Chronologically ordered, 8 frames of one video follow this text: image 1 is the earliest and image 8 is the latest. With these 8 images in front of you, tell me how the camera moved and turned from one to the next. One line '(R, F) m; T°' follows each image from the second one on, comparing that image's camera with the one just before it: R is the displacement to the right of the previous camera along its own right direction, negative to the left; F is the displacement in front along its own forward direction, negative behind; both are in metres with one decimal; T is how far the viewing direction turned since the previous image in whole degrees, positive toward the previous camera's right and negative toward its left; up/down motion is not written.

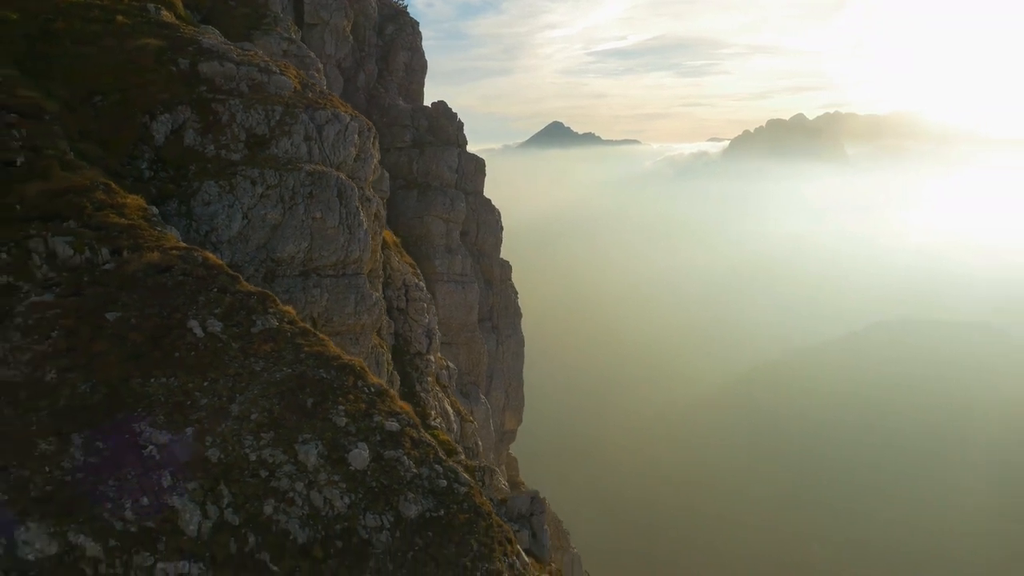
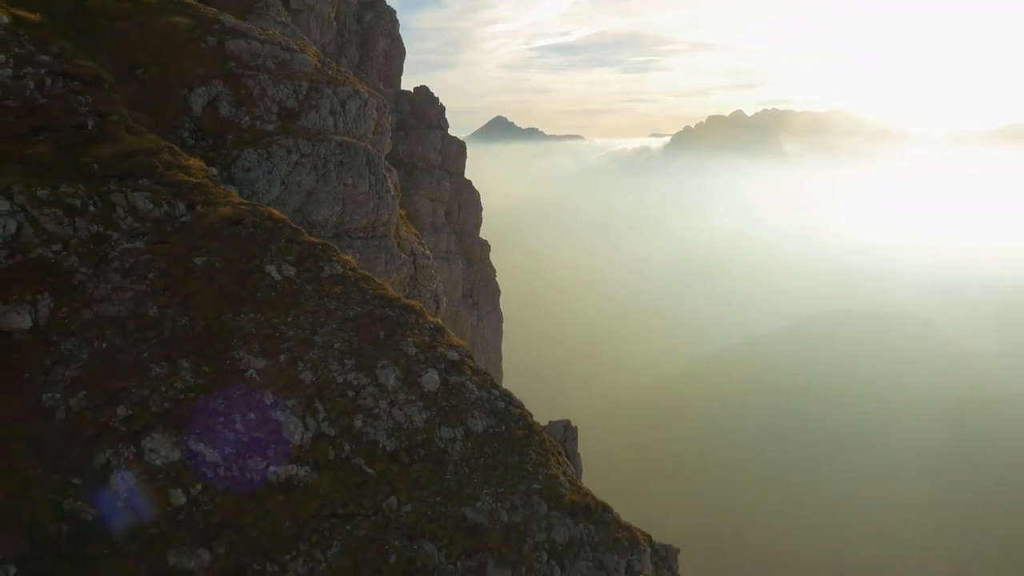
(-3.4, -3.6) m; +4°
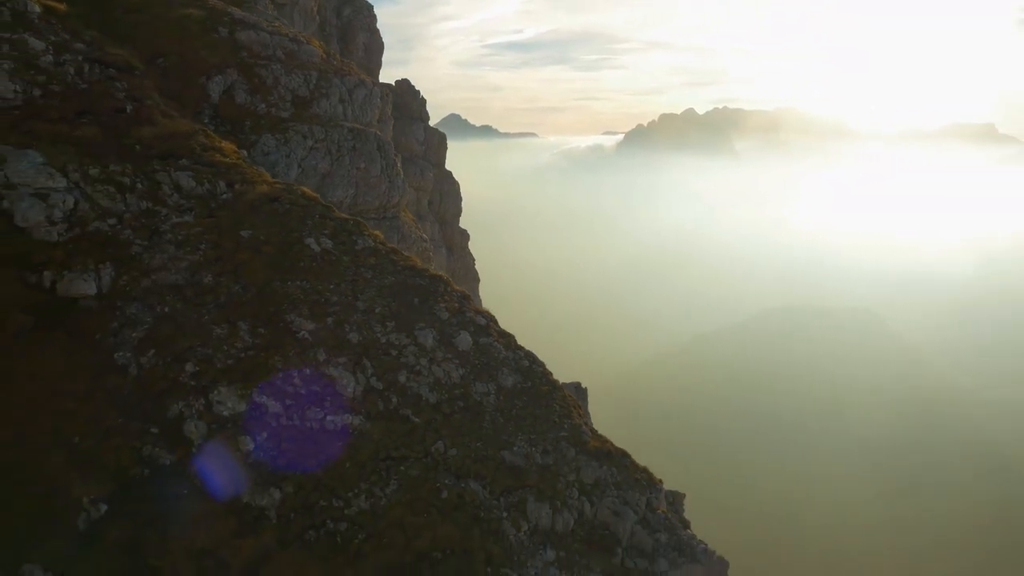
(-2.5, -2.8) m; +3°
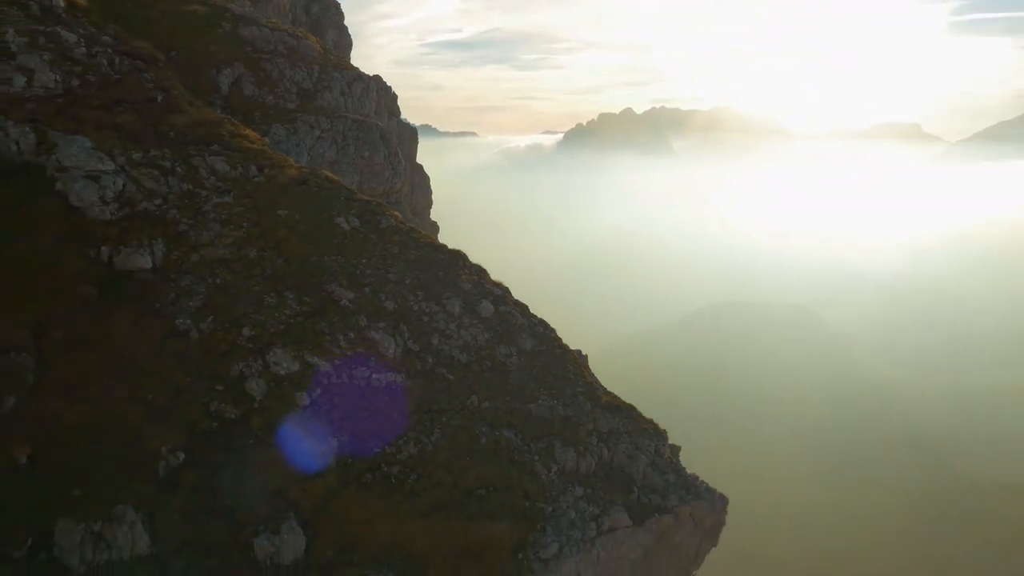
(-2.9, -3.2) m; +4°
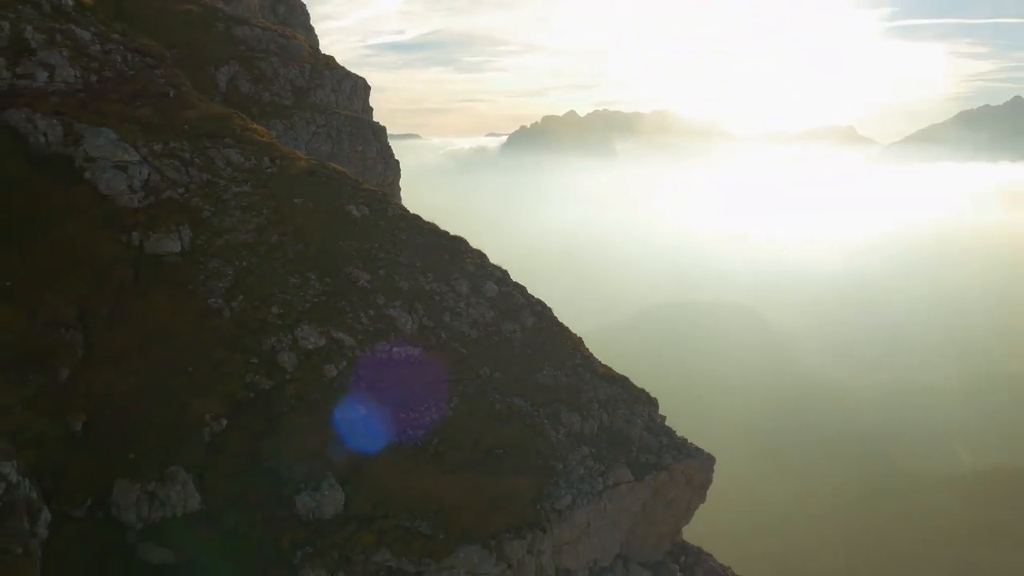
(-2.4, -2.7) m; +3°
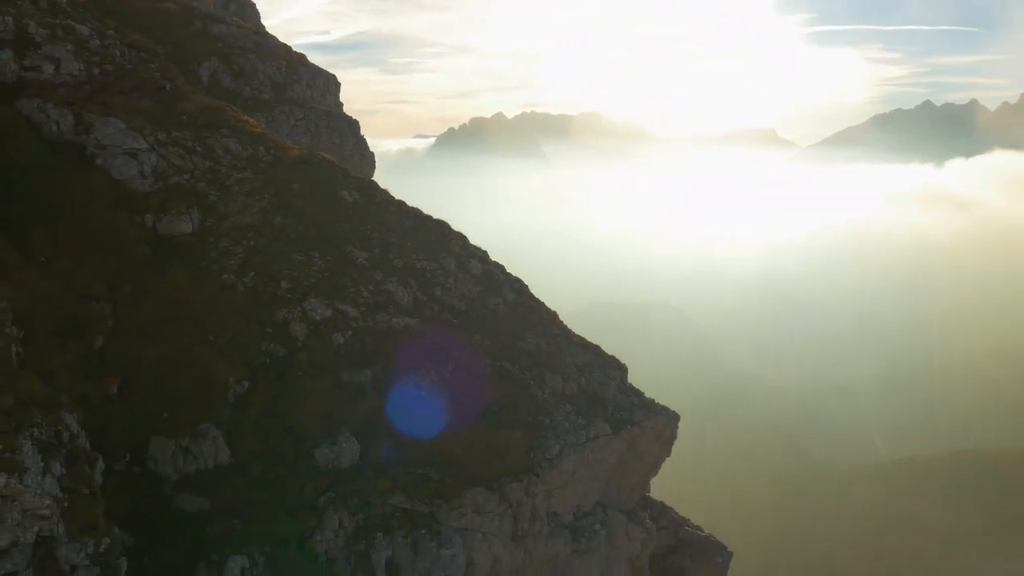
(-2.4, -3.5) m; +4°
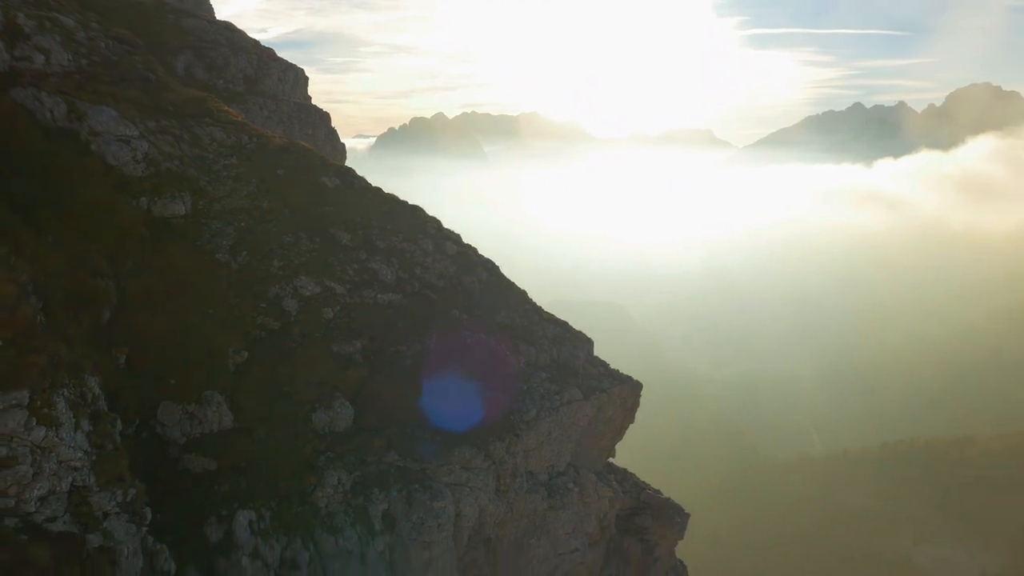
(-1.5, -2.7) m; +4°
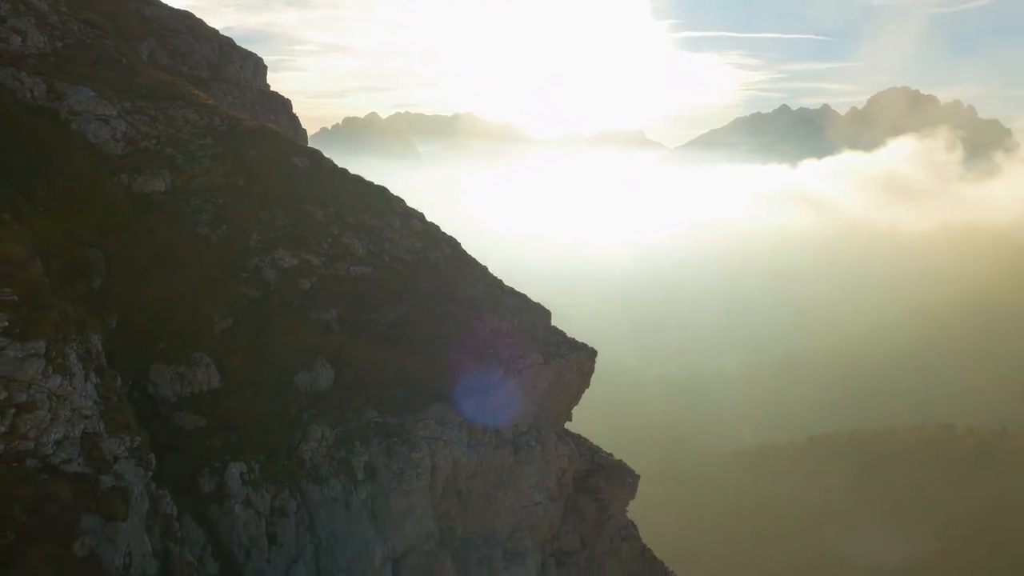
(-1.4, -2.7) m; +4°
